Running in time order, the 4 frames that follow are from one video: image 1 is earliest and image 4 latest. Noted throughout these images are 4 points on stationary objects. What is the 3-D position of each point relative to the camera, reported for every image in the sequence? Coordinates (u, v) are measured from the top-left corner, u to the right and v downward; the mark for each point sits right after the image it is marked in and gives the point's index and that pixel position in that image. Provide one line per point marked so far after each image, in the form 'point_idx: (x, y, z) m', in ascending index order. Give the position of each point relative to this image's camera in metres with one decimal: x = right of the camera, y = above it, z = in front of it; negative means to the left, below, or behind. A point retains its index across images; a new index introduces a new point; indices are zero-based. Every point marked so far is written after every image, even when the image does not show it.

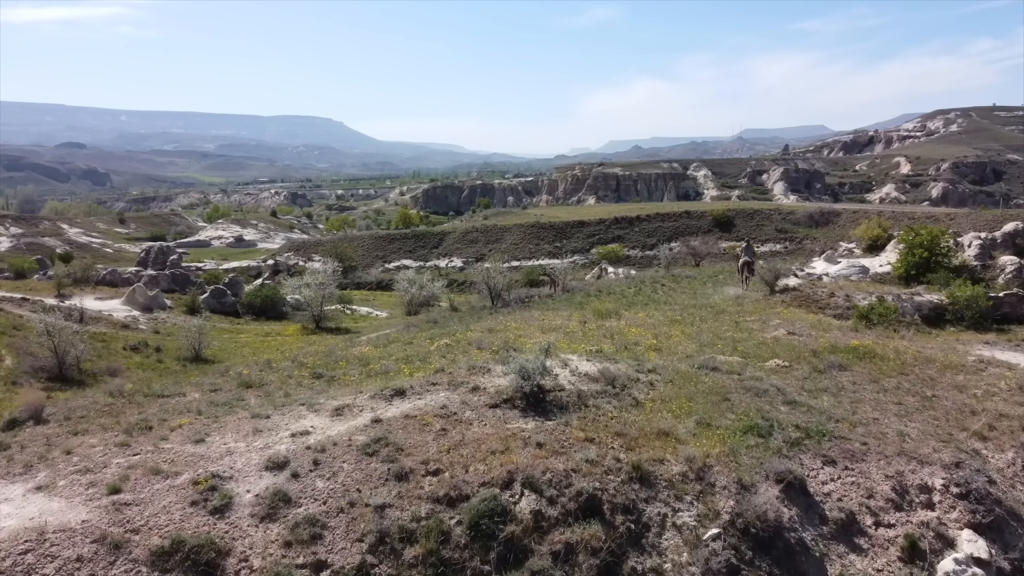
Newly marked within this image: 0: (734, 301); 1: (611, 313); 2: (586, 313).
0: (+5.3, -0.4, +19.5) m
1: (+2.1, -0.5, +17.6) m
2: (+1.7, -0.6, +18.6) m
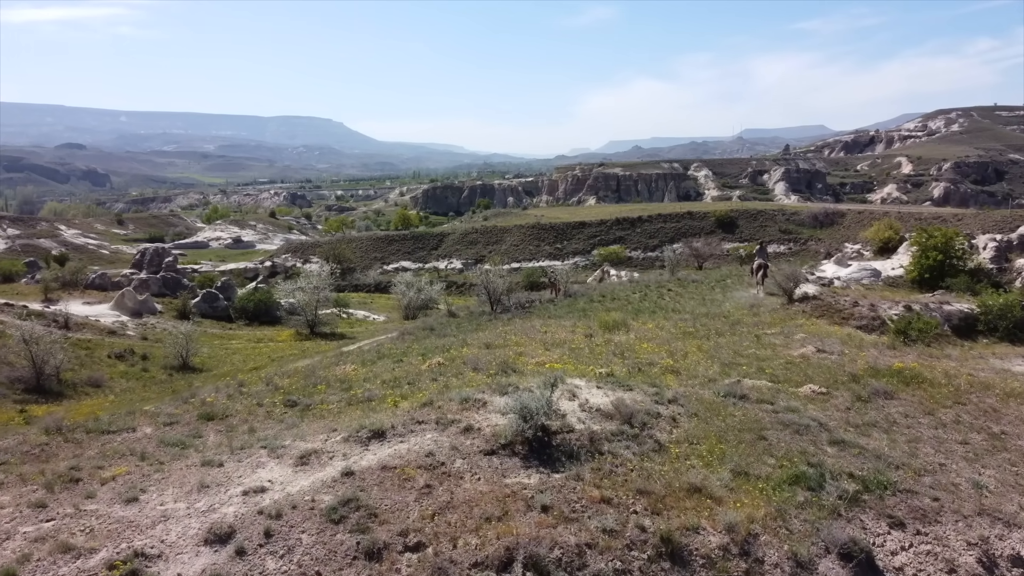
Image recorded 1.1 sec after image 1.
0: (+5.3, -0.5, +18.2) m
1: (+2.1, -0.7, +16.3) m
2: (+1.7, -0.8, +17.3) m
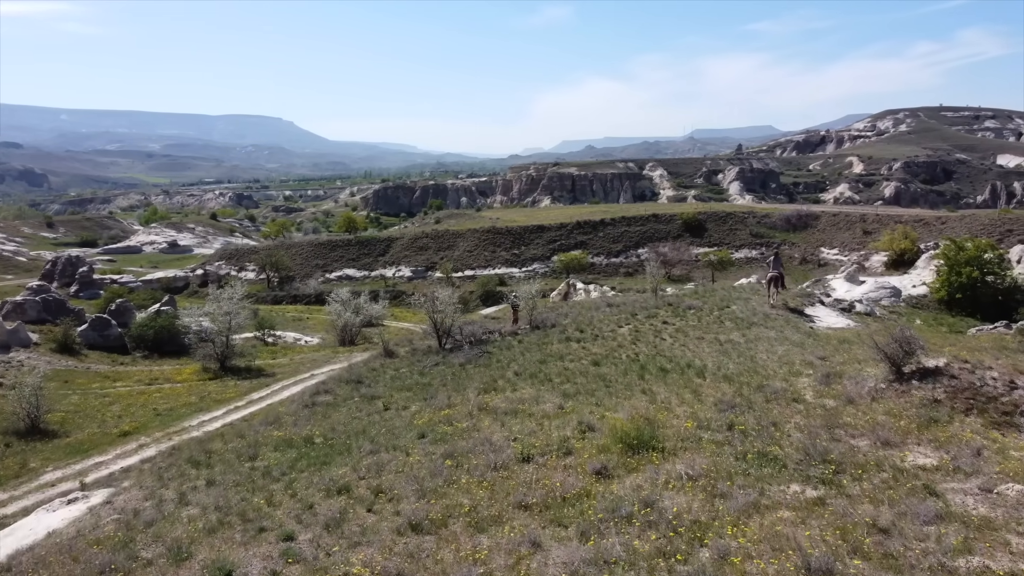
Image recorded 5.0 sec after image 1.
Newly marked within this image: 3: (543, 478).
0: (+4.7, -1.5, +11.7) m
1: (+1.6, -1.7, +9.6) m
2: (+1.1, -1.8, +10.6) m
3: (+0.3, -1.9, +8.4) m
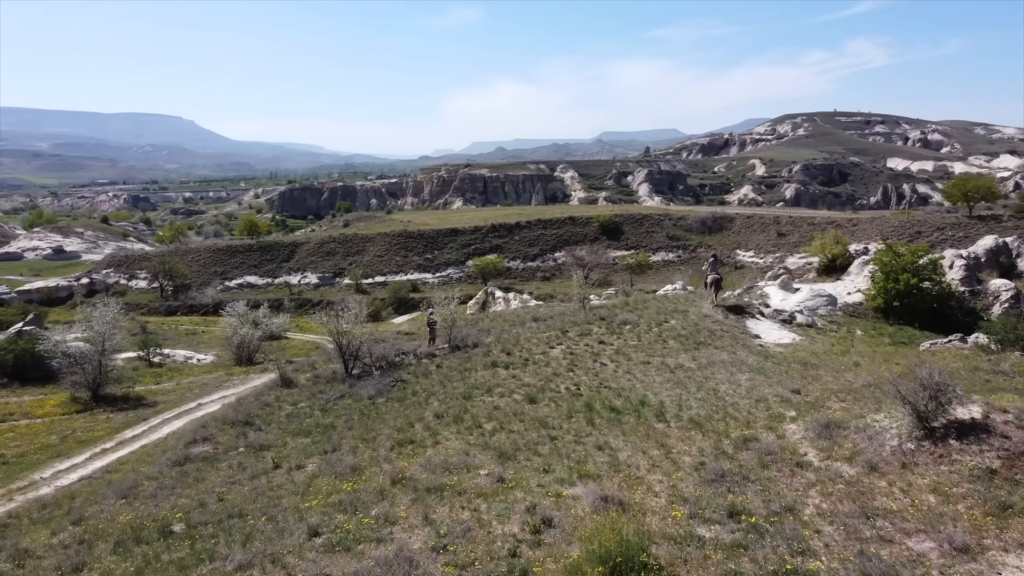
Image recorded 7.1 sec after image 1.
0: (+3.8, -1.9, +9.2) m
1: (+1.0, -2.1, +6.8) m
2: (+0.4, -2.2, +7.7) m
3: (-0.1, -2.3, +5.5) m
